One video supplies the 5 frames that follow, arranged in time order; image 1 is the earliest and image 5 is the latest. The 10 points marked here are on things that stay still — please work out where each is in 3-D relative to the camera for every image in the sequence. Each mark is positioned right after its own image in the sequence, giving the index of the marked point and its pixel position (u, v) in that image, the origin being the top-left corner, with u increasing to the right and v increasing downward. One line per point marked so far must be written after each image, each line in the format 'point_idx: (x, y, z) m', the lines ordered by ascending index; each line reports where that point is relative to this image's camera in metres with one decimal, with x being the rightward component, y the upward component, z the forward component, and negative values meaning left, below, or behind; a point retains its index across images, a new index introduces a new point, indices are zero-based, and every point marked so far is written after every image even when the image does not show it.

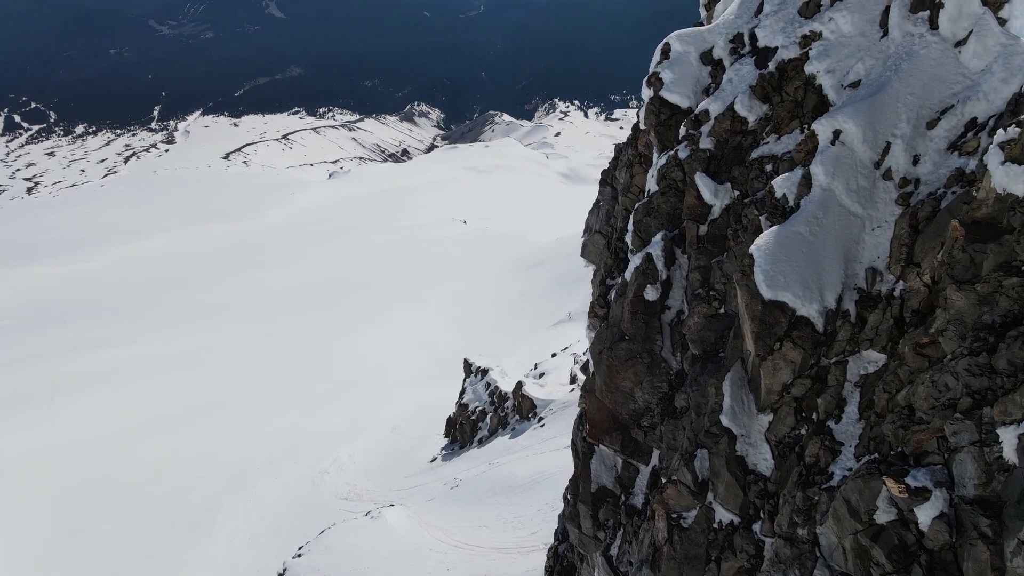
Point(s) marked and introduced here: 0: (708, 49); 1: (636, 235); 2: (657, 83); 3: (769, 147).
0: (+5.1, +6.3, +19.1) m
1: (+3.4, +1.5, +19.9) m
2: (+4.0, +5.6, +19.8) m
3: (+5.7, +3.1, +16.4) m
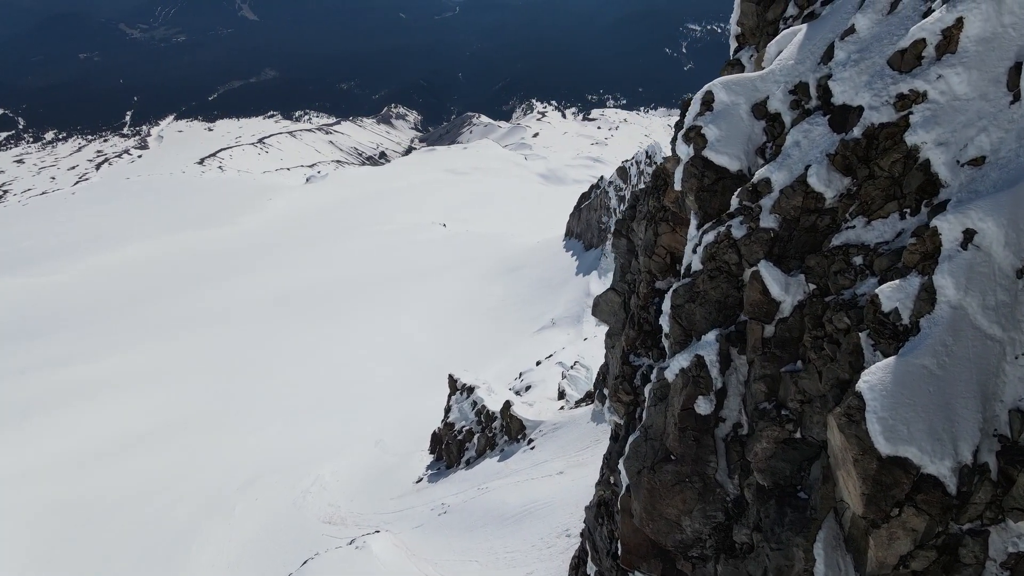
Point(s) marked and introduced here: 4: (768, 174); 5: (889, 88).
0: (+5.4, +4.1, +15.8) m
1: (+3.7, -0.8, +16.6) m
2: (+4.2, +3.4, +16.4) m
3: (+6.1, +0.9, +13.1) m
4: (+5.1, +2.3, +14.6) m
5: (+6.7, +3.6, +12.9) m
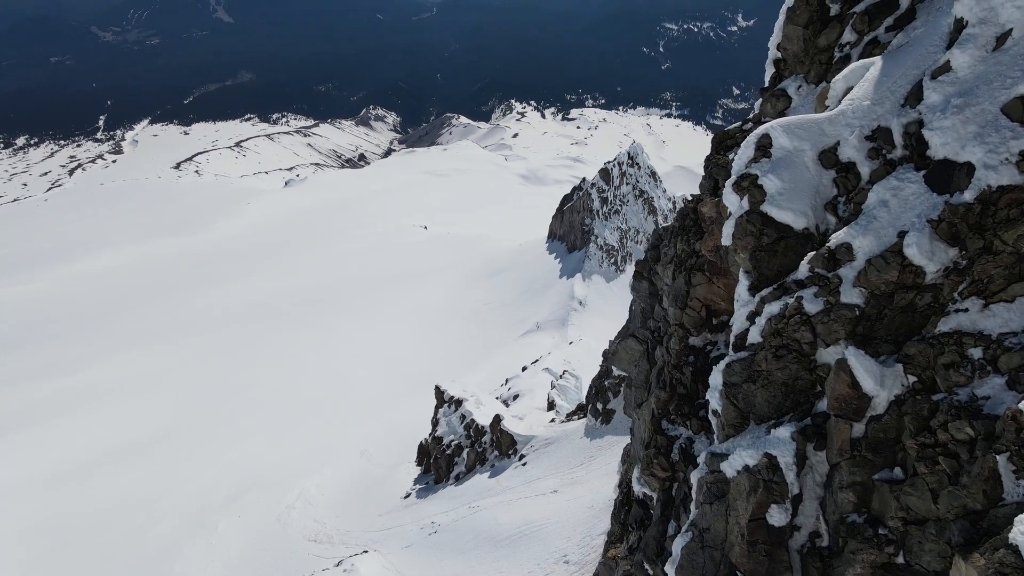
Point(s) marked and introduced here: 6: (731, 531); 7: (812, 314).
0: (+5.9, +2.6, +13.5) m
1: (+4.3, -2.2, +14.3) m
2: (+4.7, +1.9, +14.1) m
3: (+6.7, -0.5, +10.8) m
4: (+5.7, +0.8, +12.3) m
5: (+7.3, +2.1, +10.6) m
6: (+4.0, -4.4, +13.2) m
7: (+5.2, -0.5, +12.6) m
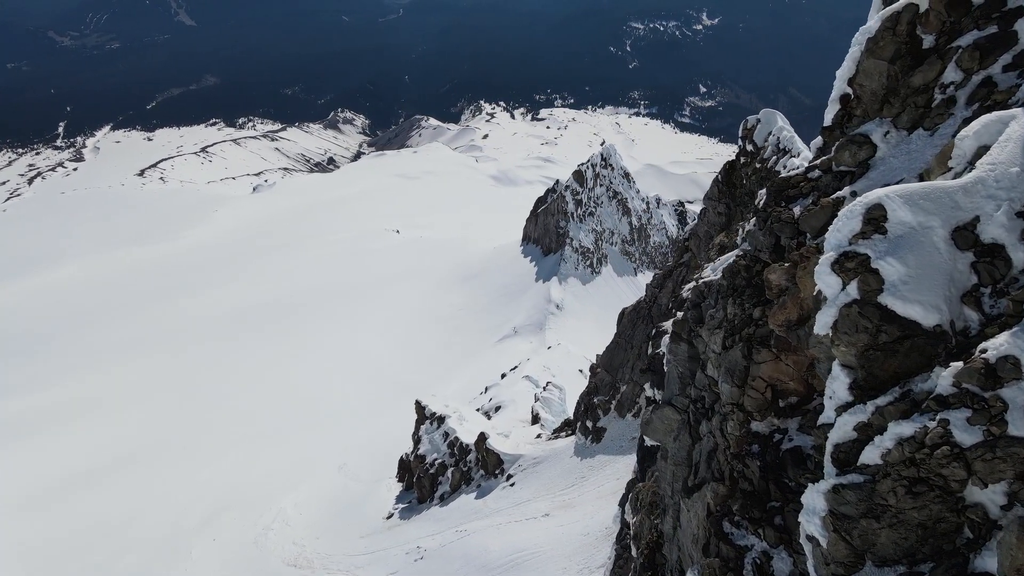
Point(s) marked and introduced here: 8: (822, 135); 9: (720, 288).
0: (+6.7, +1.0, +10.8) m
1: (+5.2, -4.0, +11.5) m
2: (+5.6, +0.2, +11.3) m
3: (+7.8, -2.1, +8.1) m
4: (+6.6, -0.8, +9.5) m
5: (+8.2, +0.5, +8.0) m
6: (+5.0, -6.1, +10.4) m
7: (+6.1, -2.2, +9.8) m
8: (+7.3, +3.6, +17.1) m
9: (+5.2, 0.0, +18.5) m
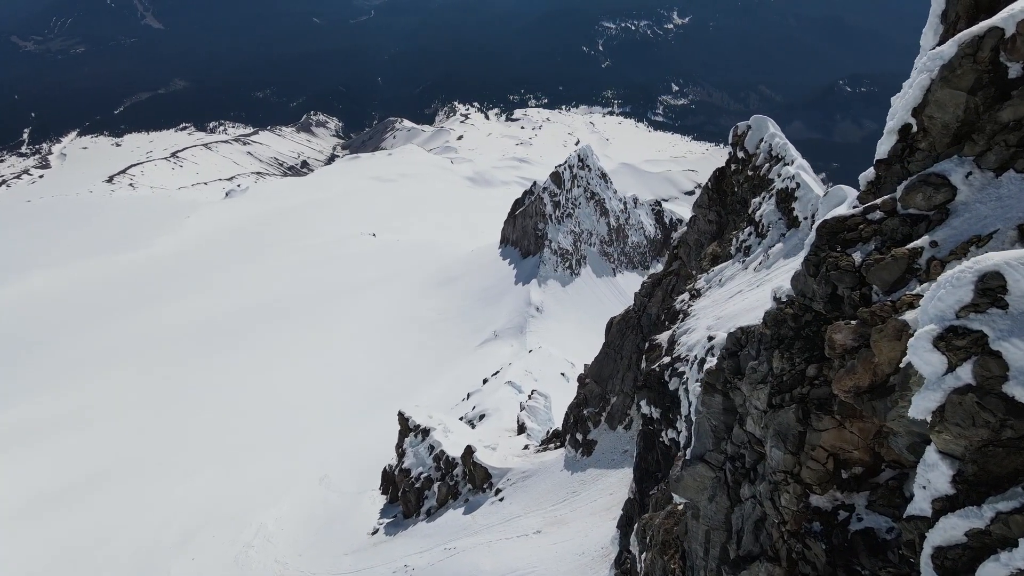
0: (+7.4, -0.1, +9.0) m
1: (+6.0, -5.1, +9.7) m
2: (+6.2, -0.9, +9.5) m
3: (+8.6, -3.2, +6.4) m
4: (+7.3, -1.9, +7.8) m
5: (+9.0, -0.6, +6.2) m
6: (+5.8, -7.2, +8.6) m
7: (+6.9, -3.3, +8.1) m
8: (+7.7, +2.6, +15.3) m
9: (+5.7, -1.1, +16.6) m
